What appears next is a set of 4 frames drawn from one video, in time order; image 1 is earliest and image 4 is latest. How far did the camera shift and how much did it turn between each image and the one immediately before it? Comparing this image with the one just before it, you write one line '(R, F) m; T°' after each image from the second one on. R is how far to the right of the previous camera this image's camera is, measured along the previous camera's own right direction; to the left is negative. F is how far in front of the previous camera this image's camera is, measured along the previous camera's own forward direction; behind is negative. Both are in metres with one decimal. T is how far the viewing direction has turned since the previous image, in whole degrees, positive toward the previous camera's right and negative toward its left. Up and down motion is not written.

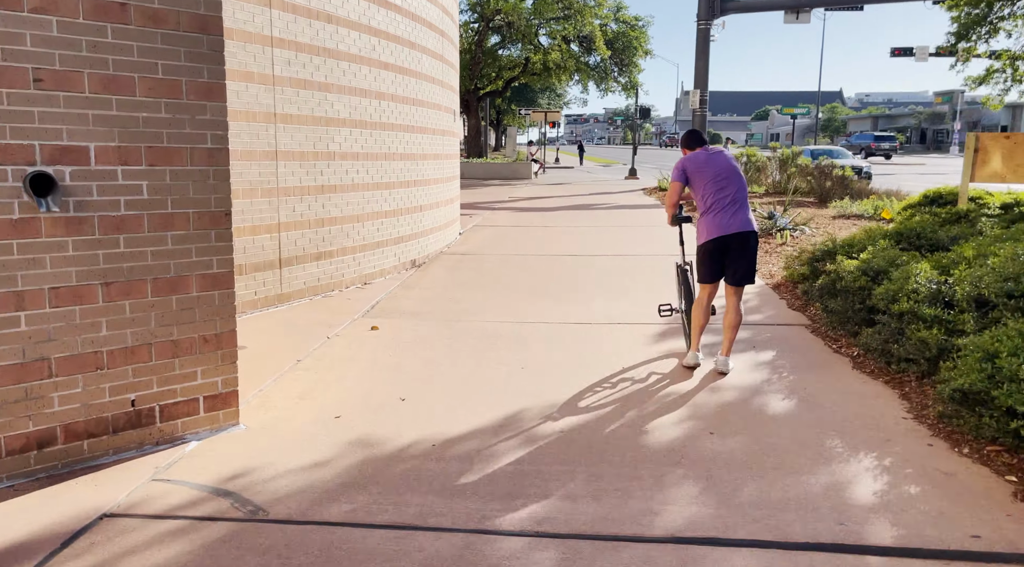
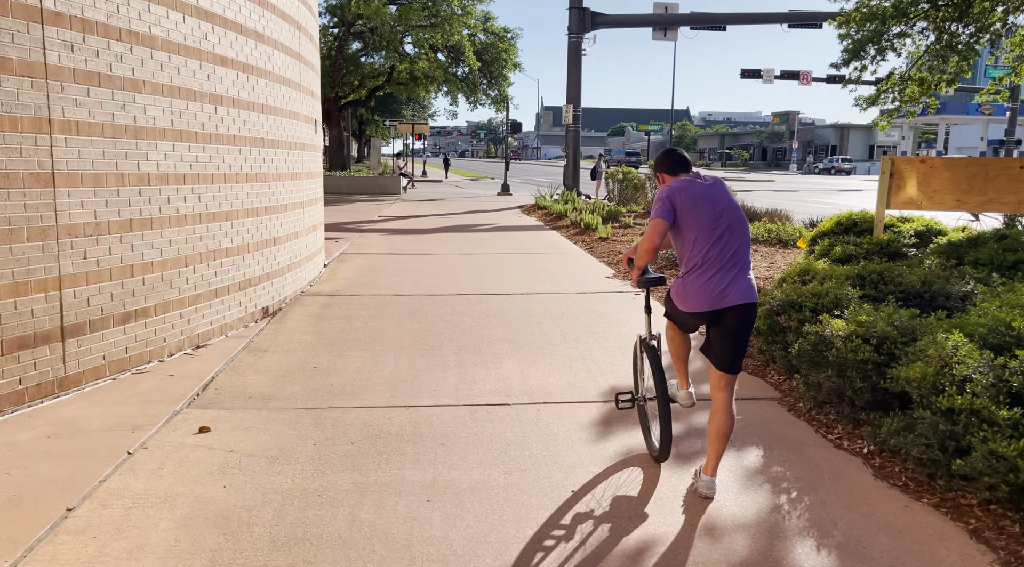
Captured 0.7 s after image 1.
(-0.1, +1.6) m; +10°
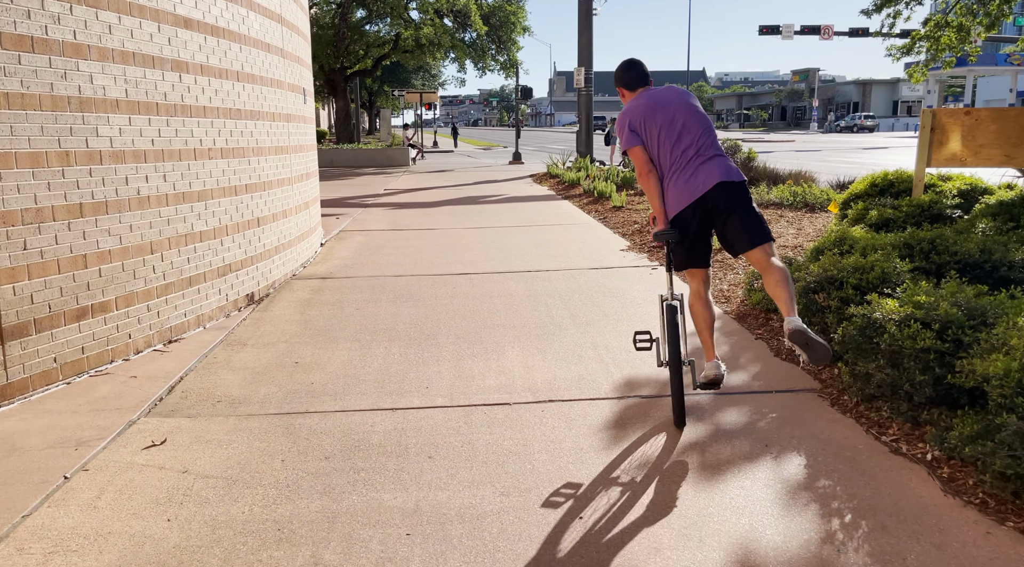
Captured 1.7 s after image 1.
(+0.1, +0.6) m; -1°
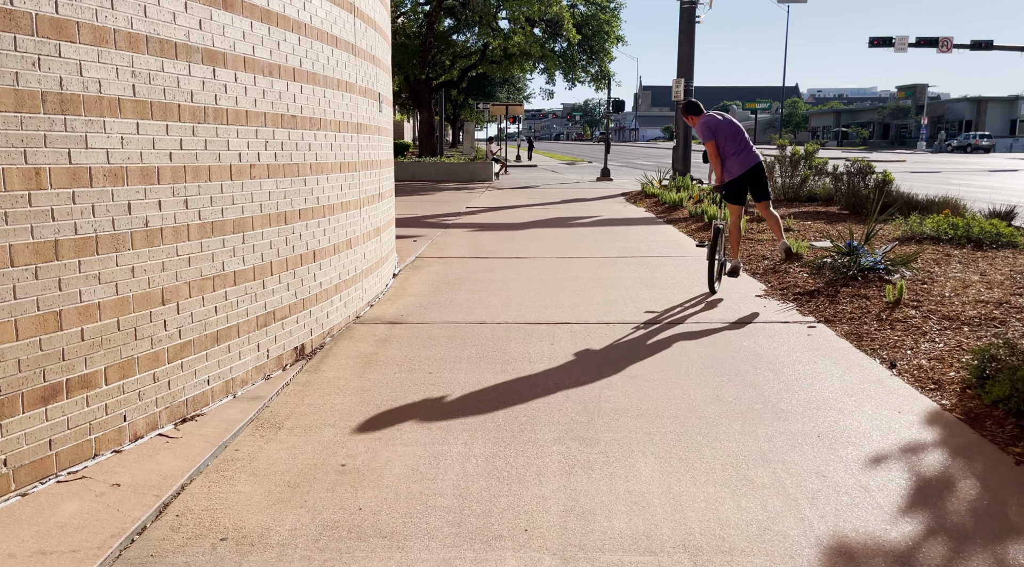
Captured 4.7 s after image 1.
(-0.3, +1.5) m; -6°
